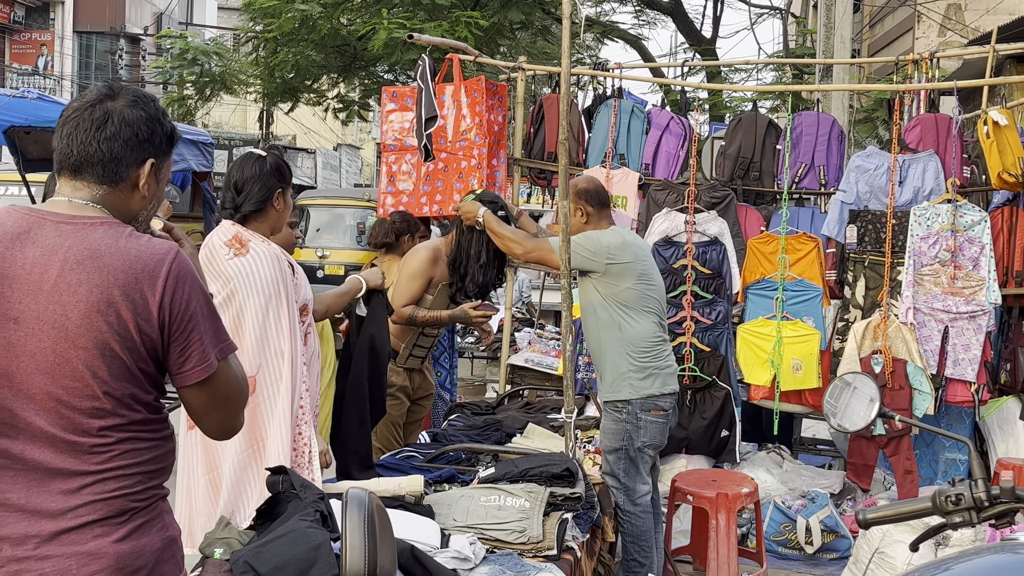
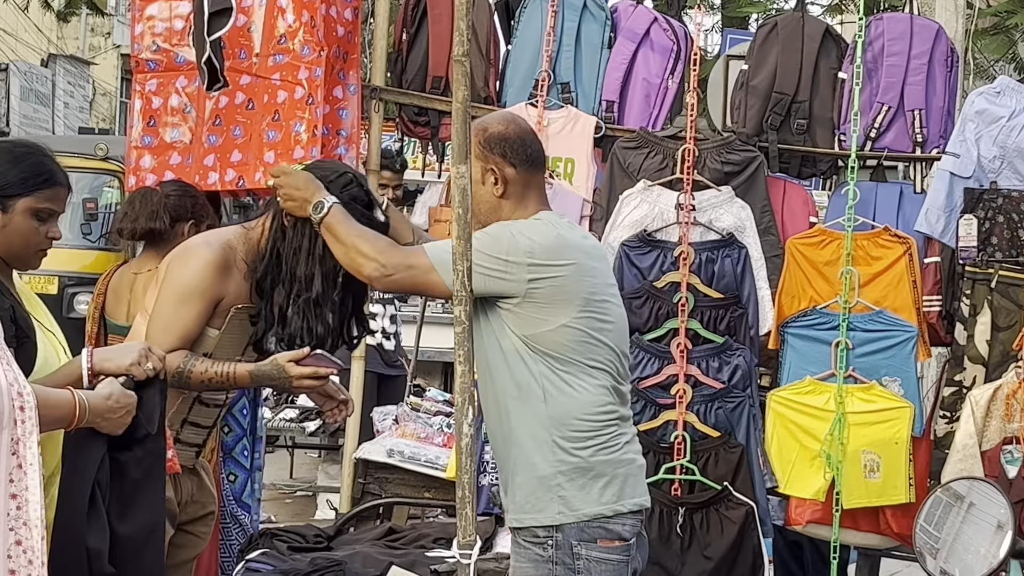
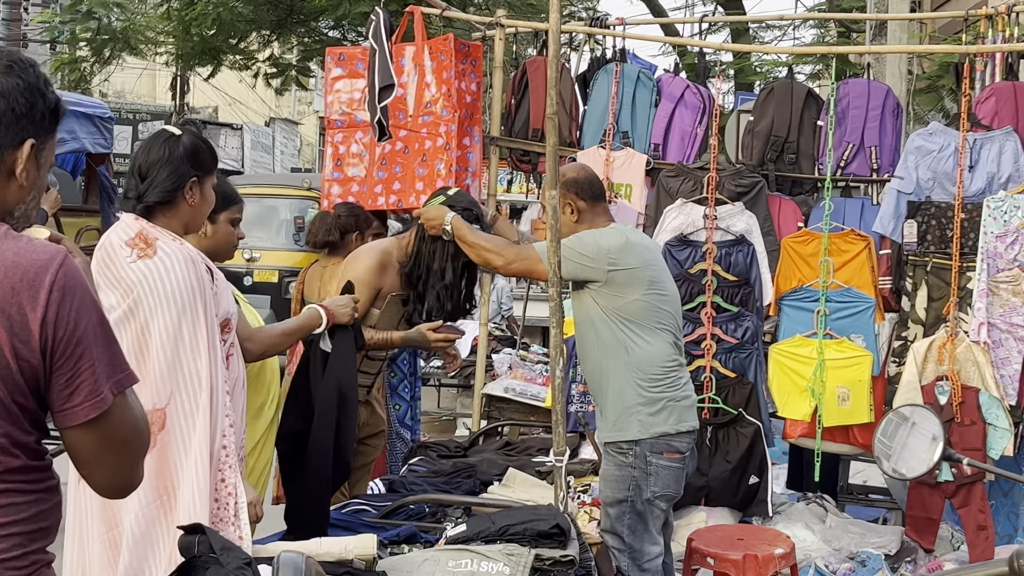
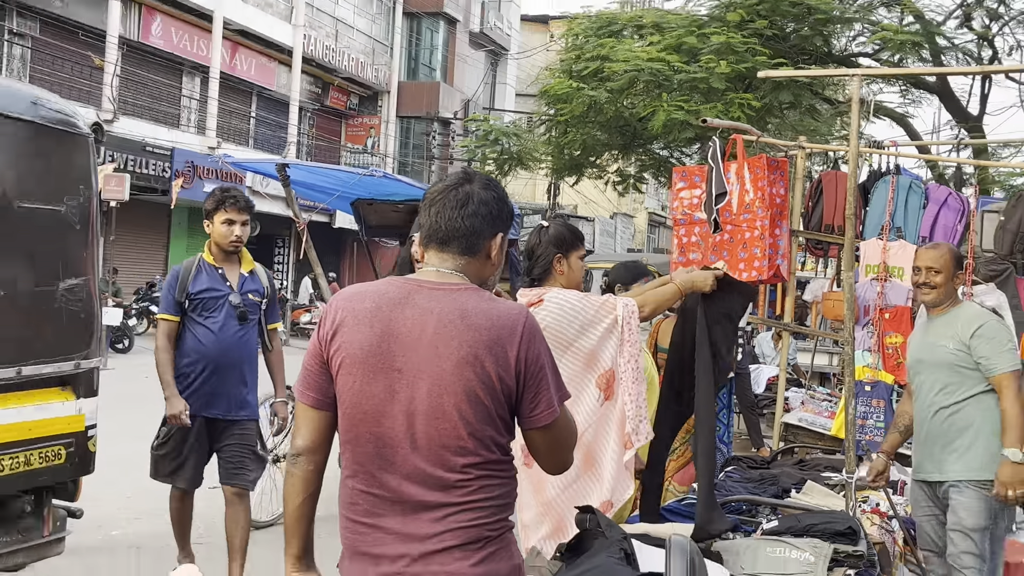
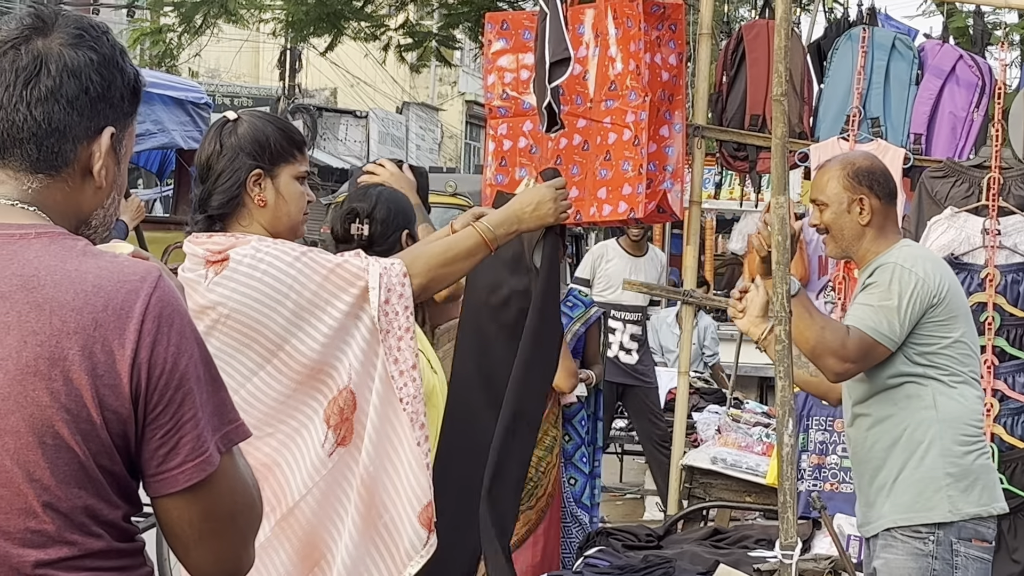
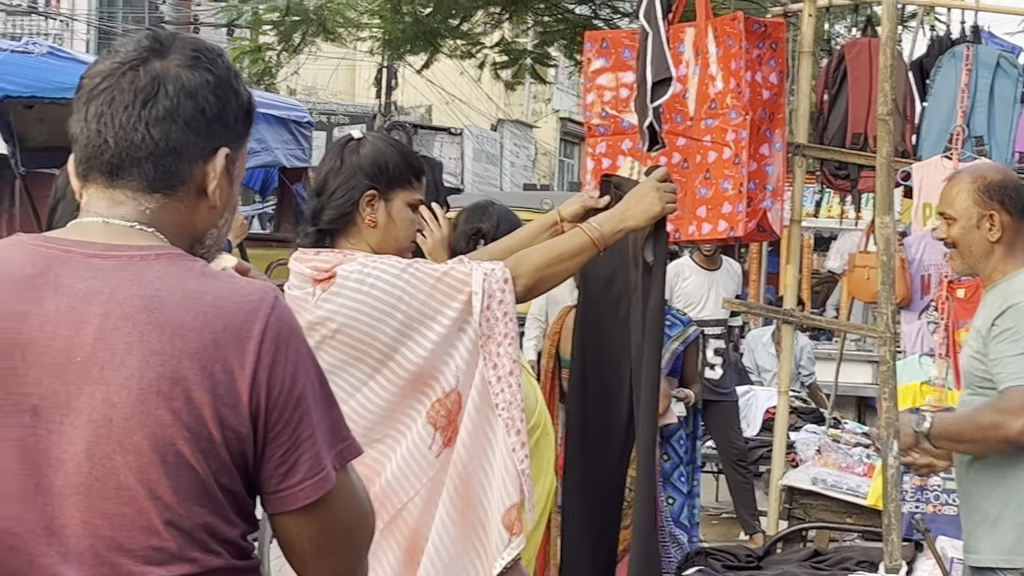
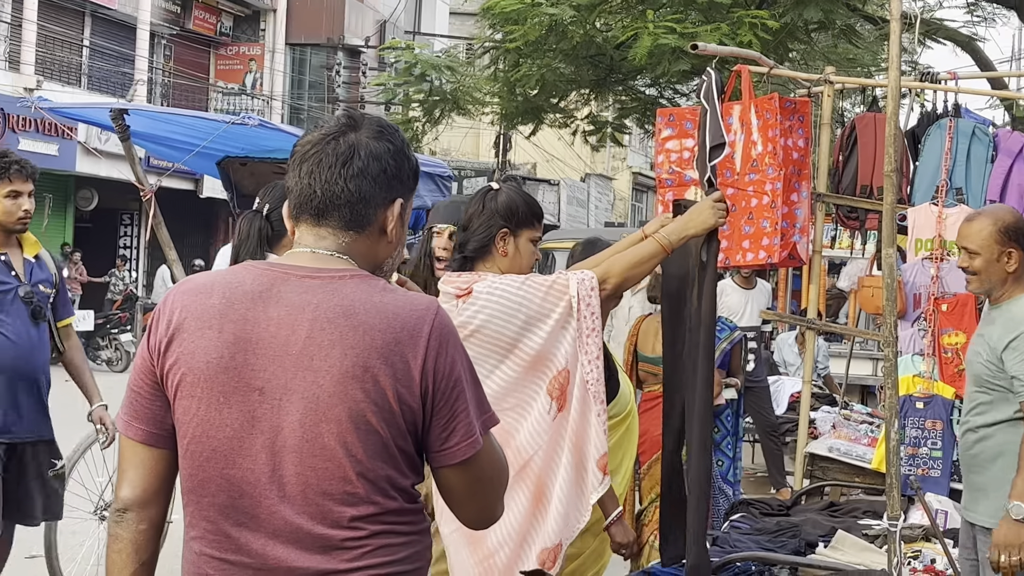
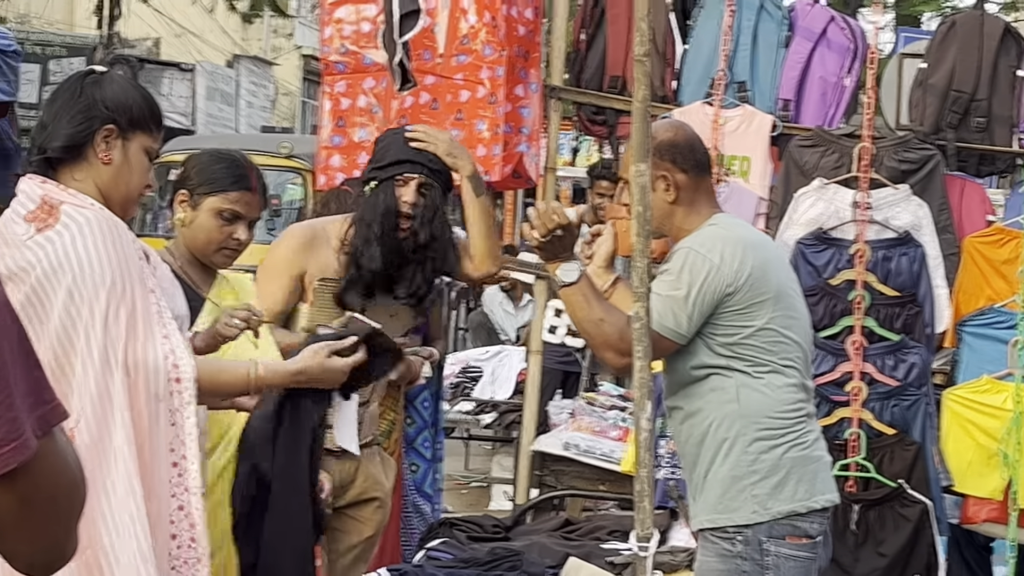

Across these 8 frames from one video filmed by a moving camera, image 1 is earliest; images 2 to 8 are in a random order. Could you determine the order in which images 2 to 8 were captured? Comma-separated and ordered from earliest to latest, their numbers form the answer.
3, 2, 8, 5, 6, 7, 4
